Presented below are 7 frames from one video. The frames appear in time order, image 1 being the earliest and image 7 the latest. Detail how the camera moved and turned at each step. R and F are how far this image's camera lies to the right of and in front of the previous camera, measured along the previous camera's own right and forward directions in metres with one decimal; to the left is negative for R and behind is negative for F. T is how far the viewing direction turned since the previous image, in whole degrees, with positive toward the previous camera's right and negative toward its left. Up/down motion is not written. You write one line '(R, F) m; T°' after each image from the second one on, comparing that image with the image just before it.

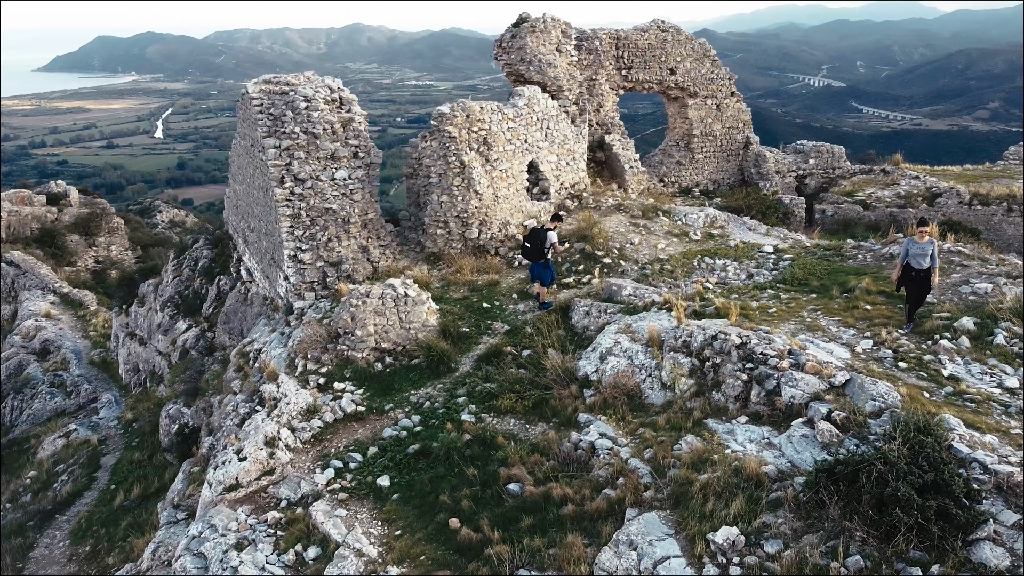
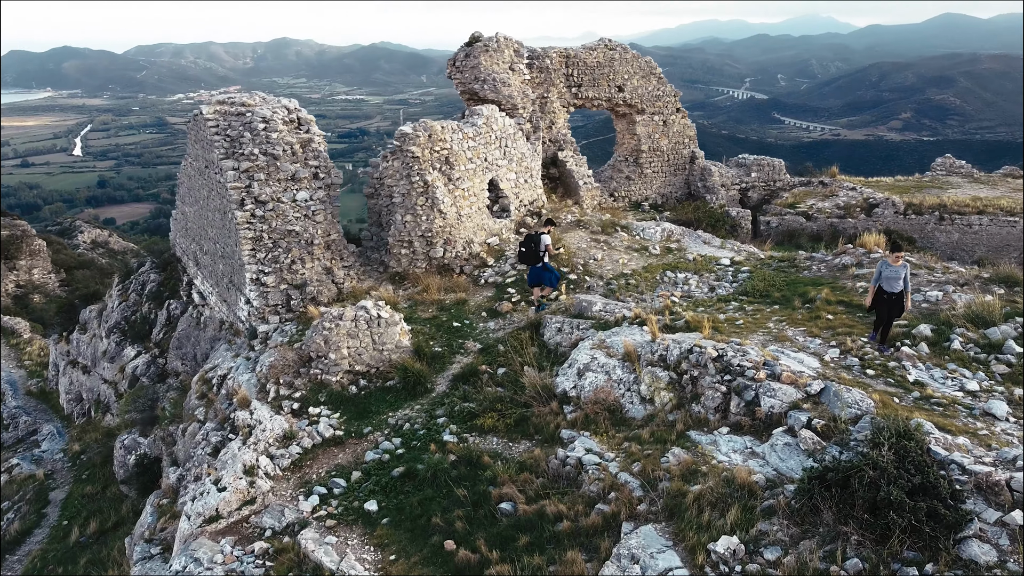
(-0.3, -0.1) m; +5°
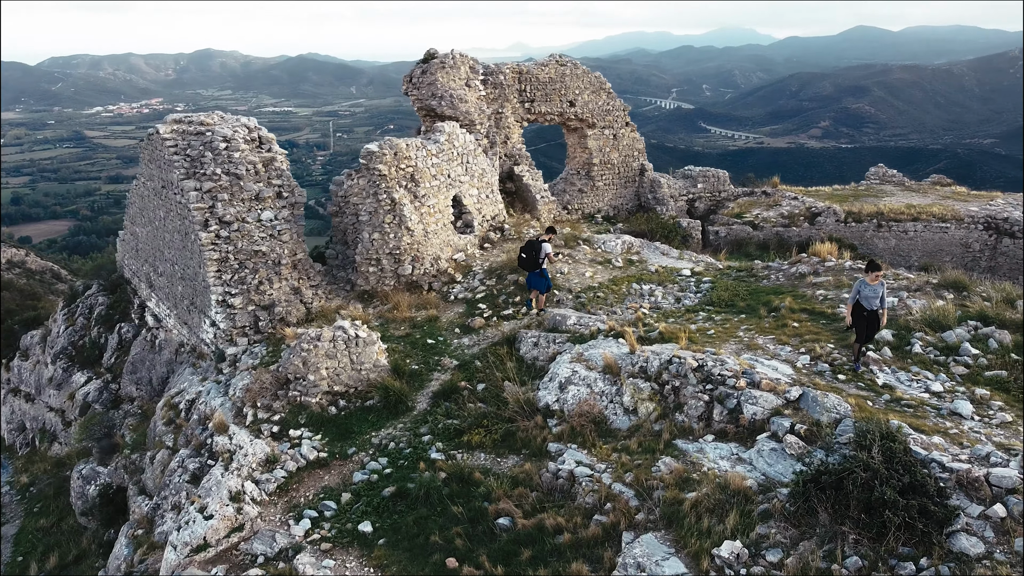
(-0.4, -0.1) m; +5°
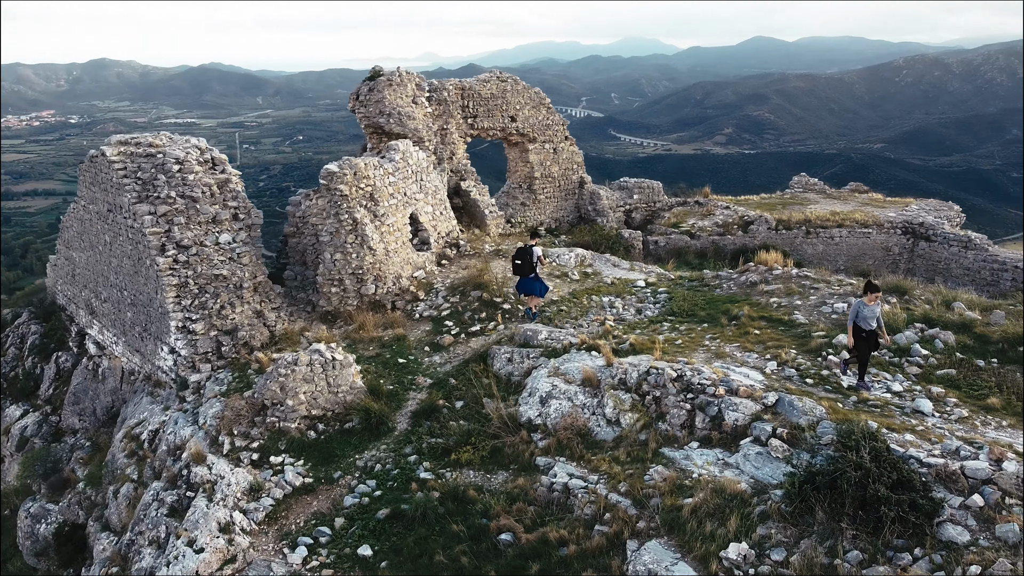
(-0.5, -0.1) m; +6°
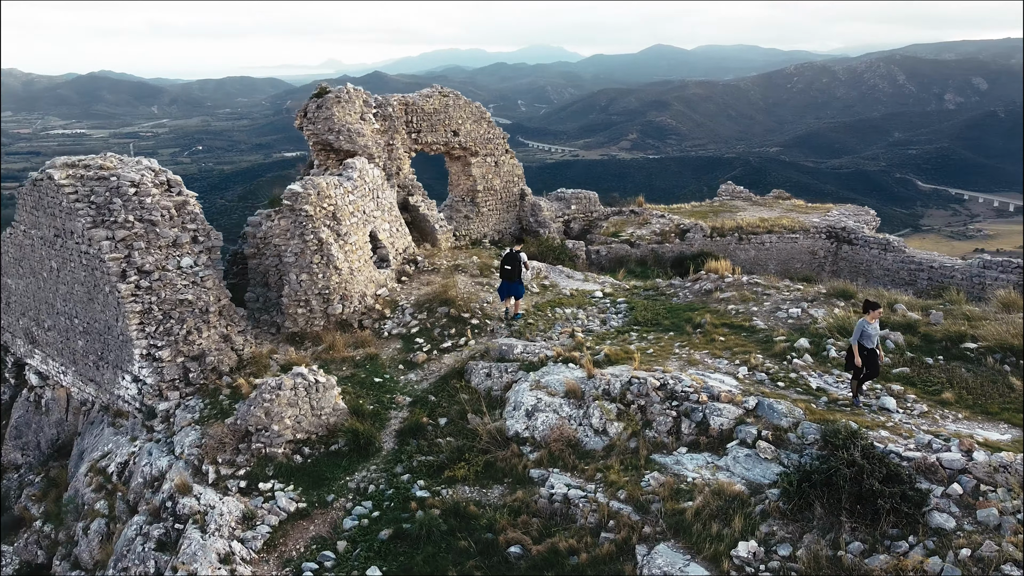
(-0.6, -0.1) m; +6°
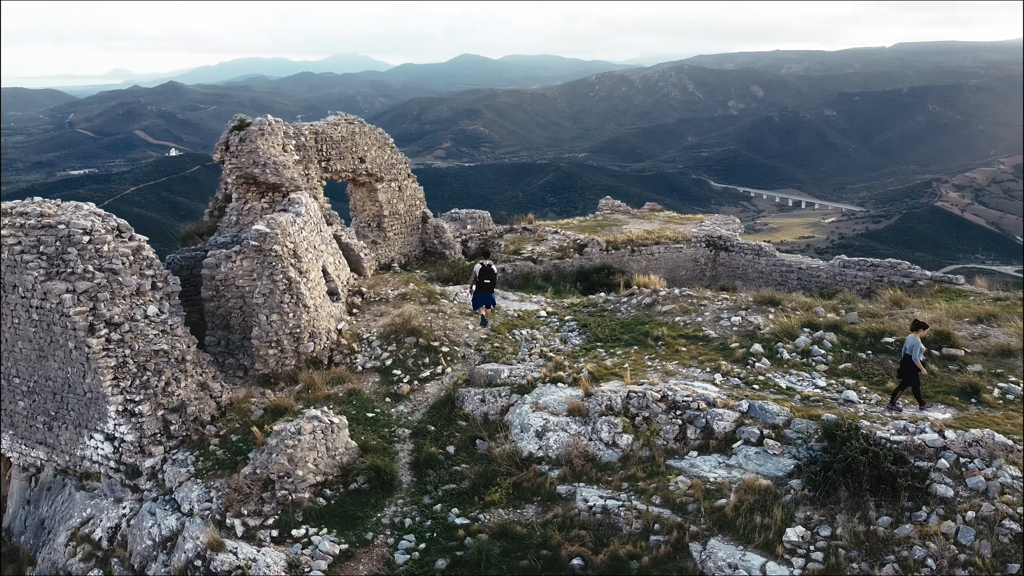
(-1.6, -0.3) m; +13°
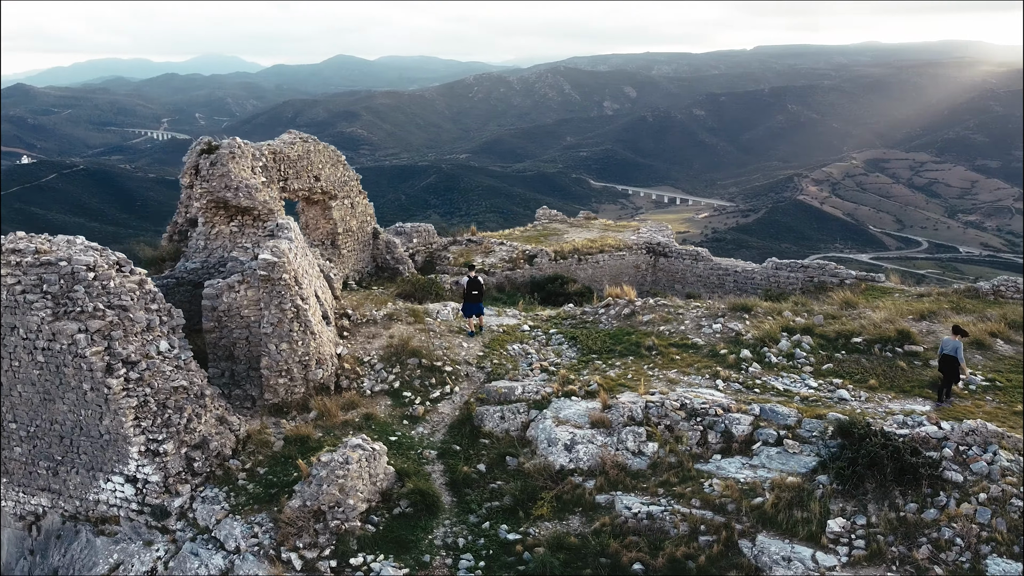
(-1.3, -0.2) m; +8°
